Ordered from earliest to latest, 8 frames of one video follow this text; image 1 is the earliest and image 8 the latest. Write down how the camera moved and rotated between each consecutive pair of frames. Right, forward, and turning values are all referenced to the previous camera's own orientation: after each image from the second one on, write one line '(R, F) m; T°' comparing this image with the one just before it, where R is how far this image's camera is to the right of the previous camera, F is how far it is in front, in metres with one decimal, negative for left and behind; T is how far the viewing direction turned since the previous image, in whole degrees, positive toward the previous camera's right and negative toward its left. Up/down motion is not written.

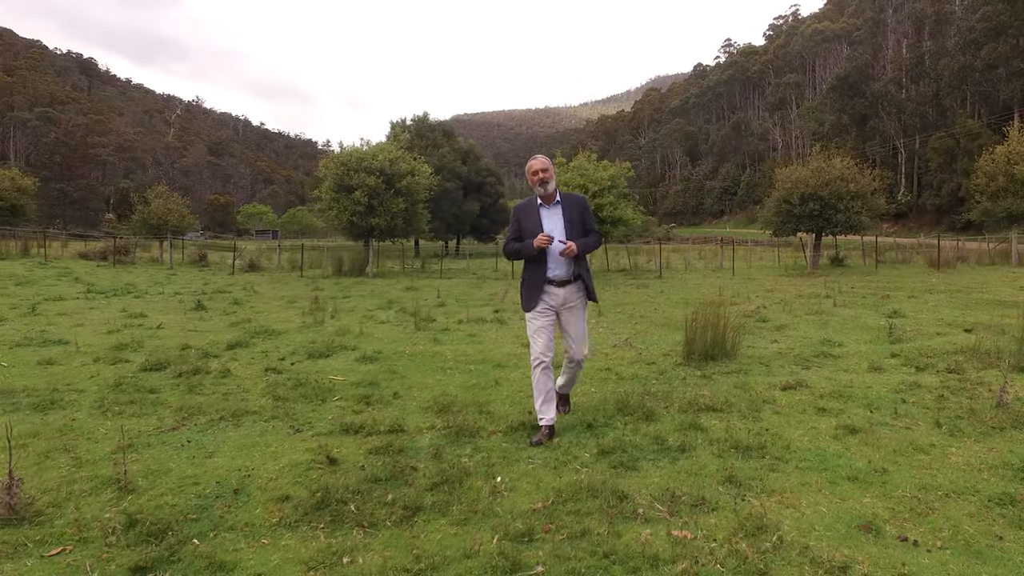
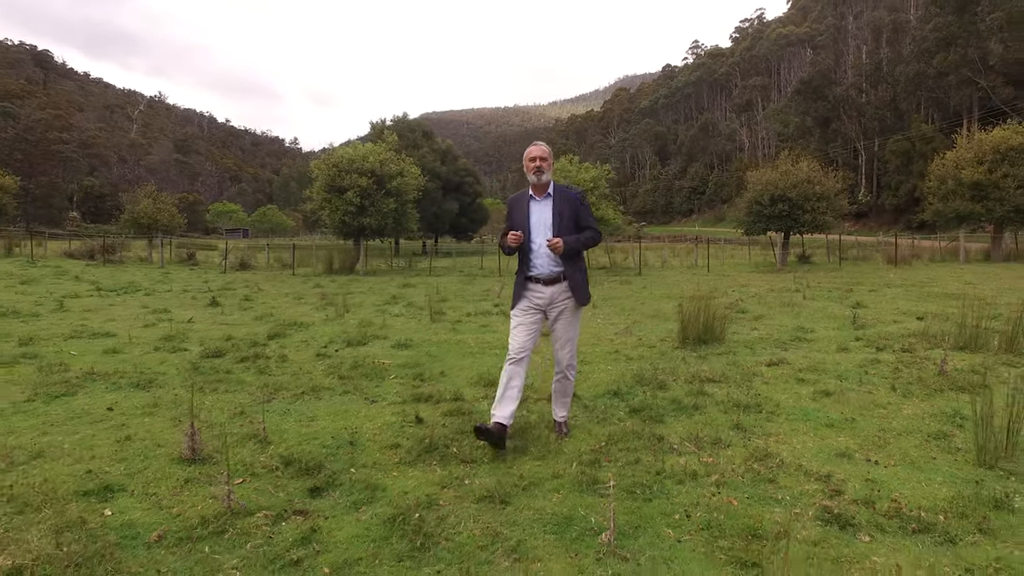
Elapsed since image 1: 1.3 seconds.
(-0.5, -0.8) m; +3°
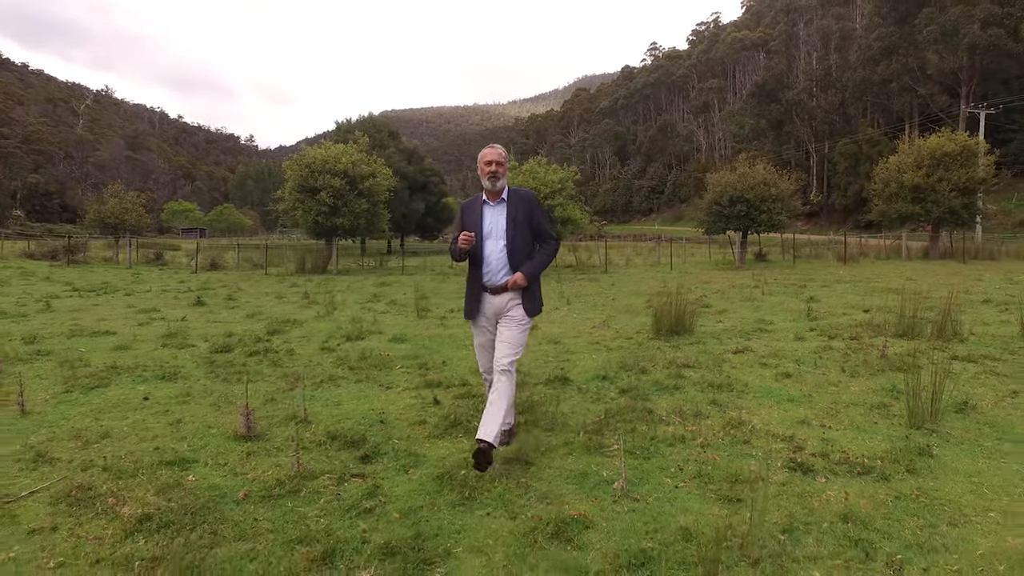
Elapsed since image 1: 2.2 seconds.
(-0.3, -0.5) m; +3°
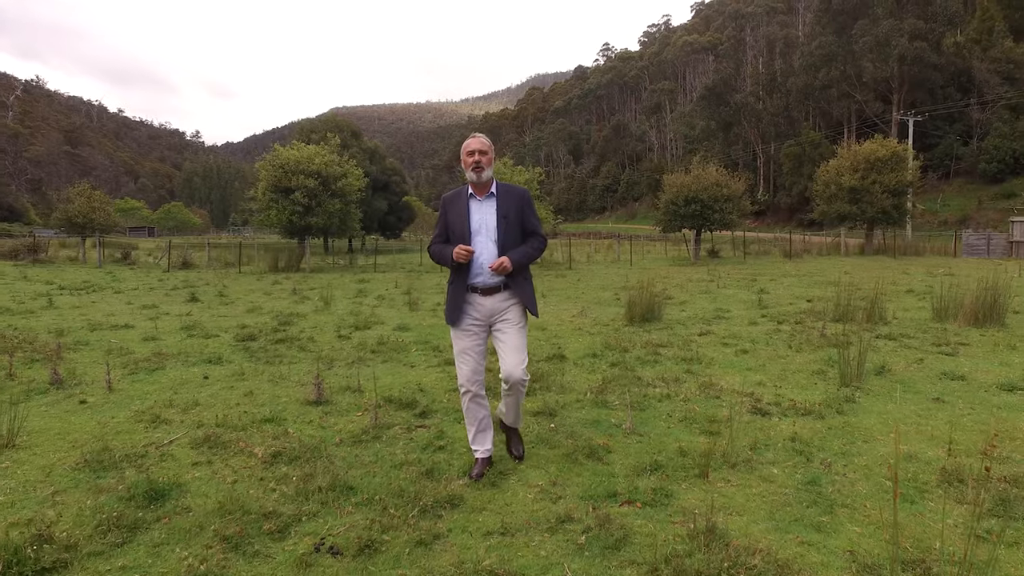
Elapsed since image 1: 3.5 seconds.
(-0.5, -0.9) m; +4°
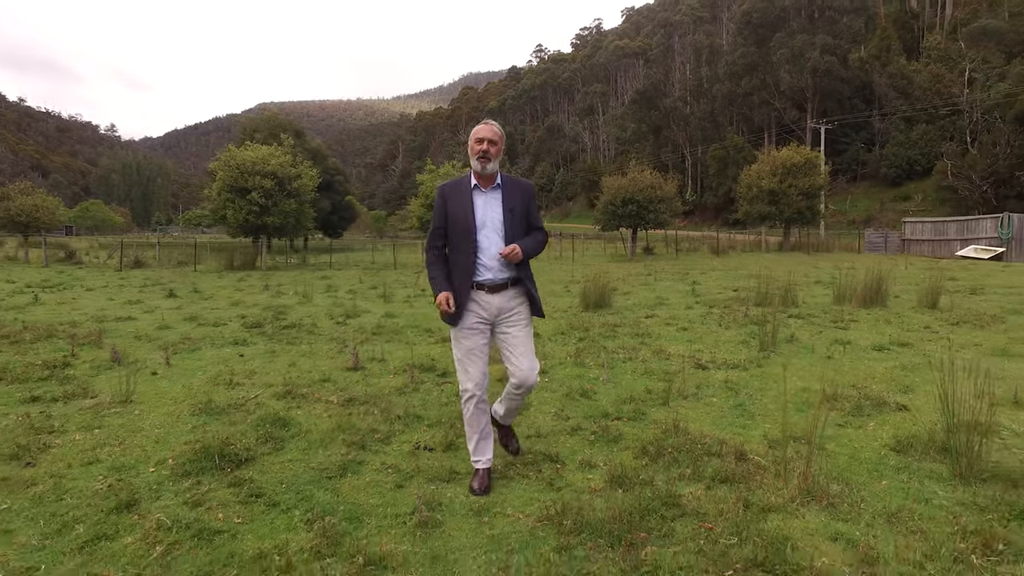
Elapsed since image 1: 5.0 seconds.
(-0.6, -1.2) m; +6°
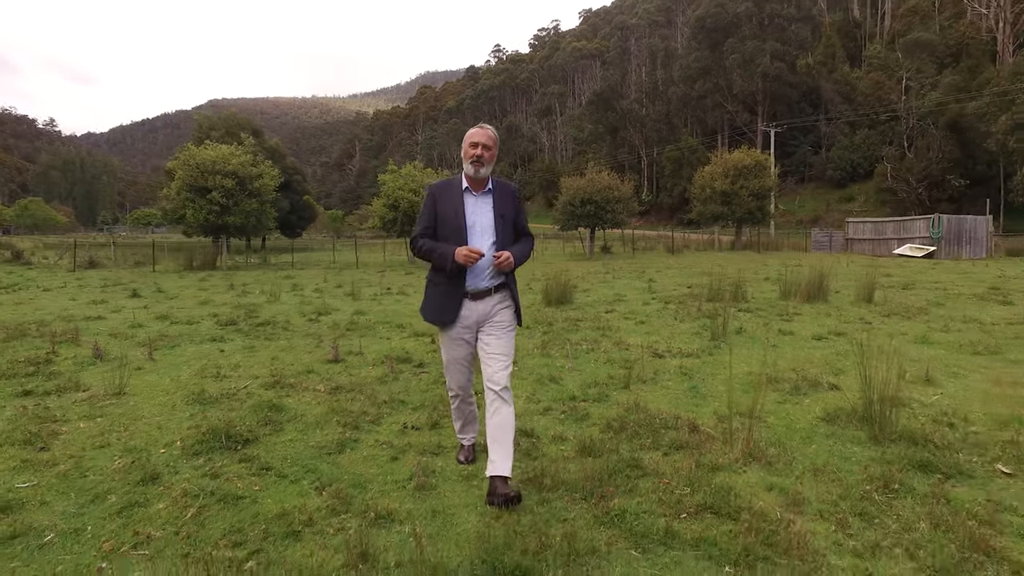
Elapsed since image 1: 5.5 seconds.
(-0.1, -0.4) m; +4°
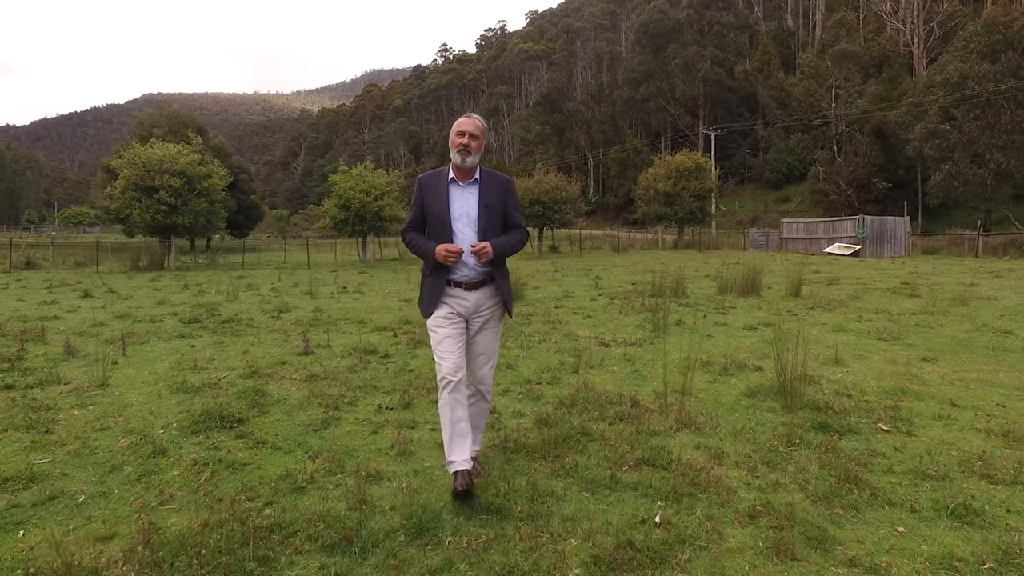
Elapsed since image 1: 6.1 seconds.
(-0.1, -0.5) m; +4°
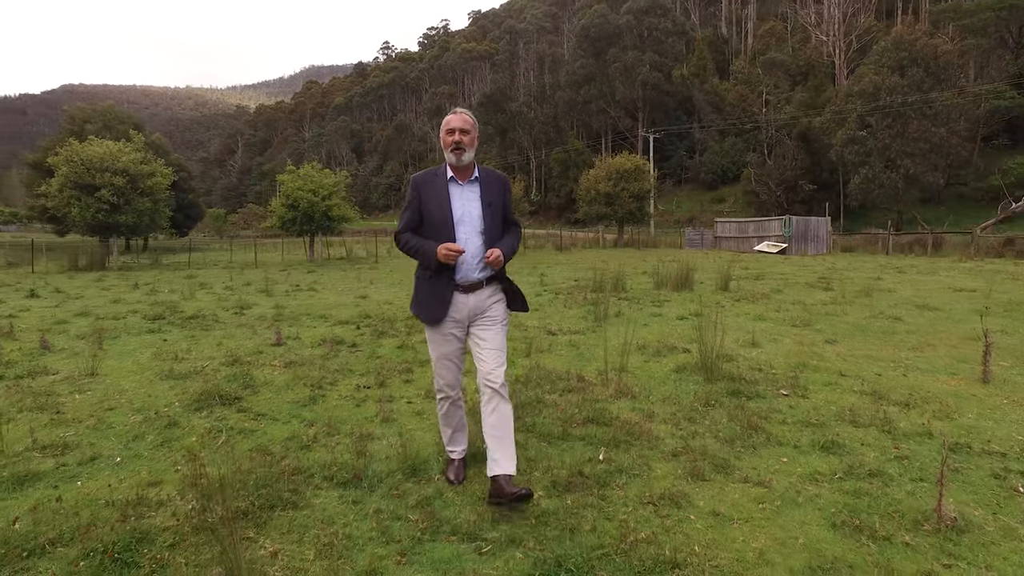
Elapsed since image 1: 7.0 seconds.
(-0.1, -0.7) m; +5°
